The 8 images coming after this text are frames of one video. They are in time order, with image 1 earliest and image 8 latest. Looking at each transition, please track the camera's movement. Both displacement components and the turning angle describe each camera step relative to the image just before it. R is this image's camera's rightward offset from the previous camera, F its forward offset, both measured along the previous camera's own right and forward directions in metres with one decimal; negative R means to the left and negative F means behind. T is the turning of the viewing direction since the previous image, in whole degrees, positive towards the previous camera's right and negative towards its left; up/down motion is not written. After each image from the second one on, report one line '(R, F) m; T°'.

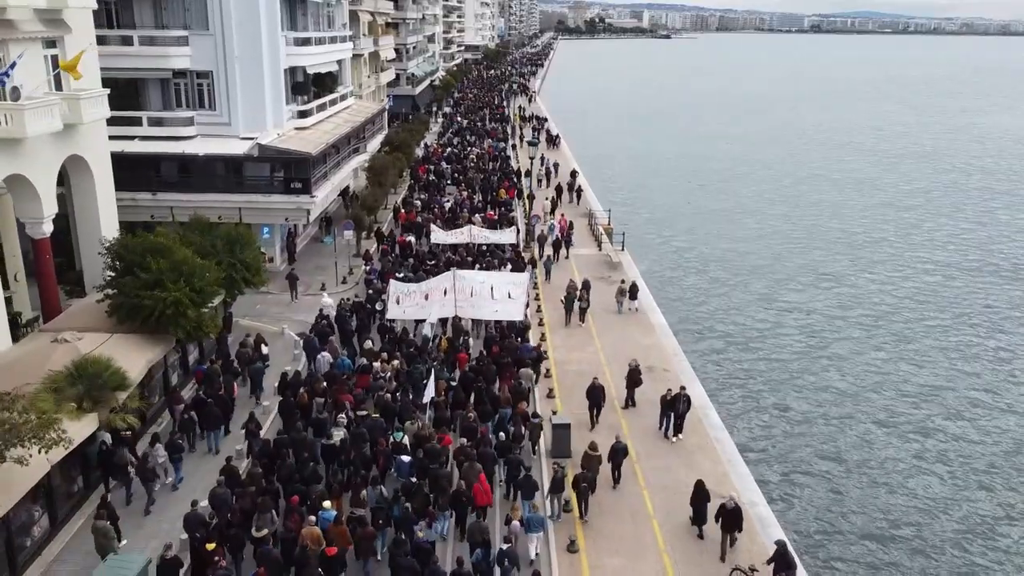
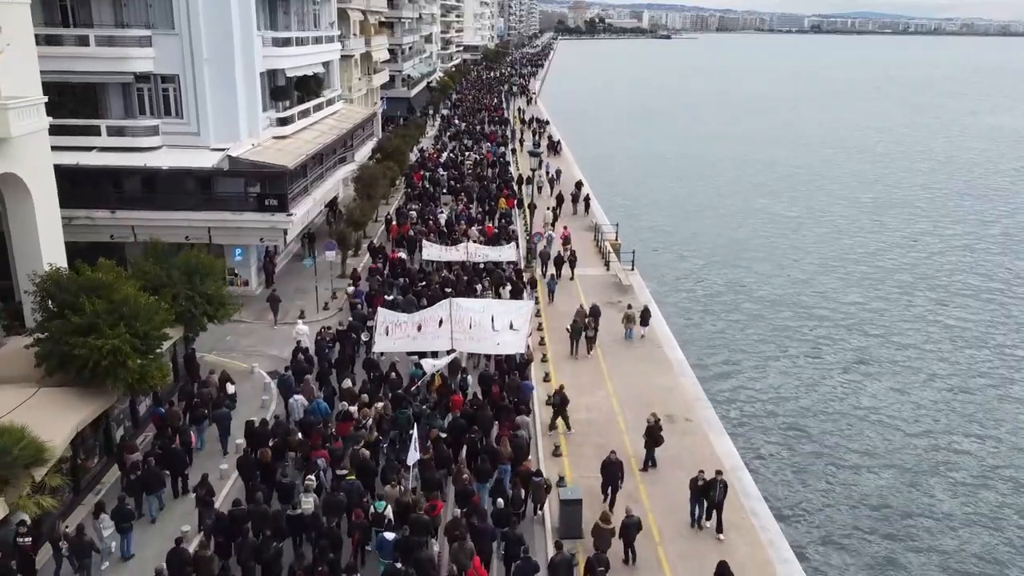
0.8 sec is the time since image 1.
(0.0, +2.9) m; 0°
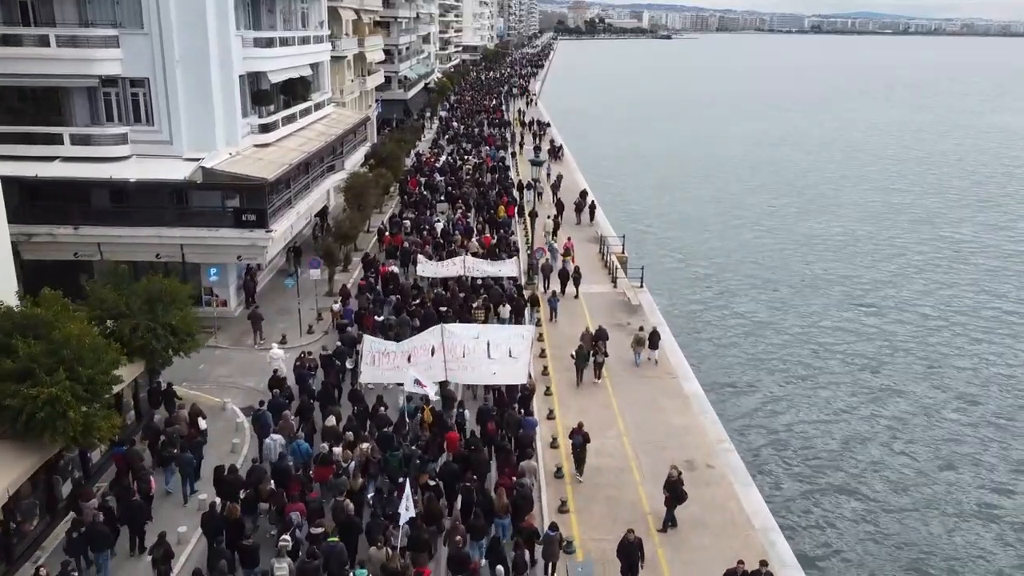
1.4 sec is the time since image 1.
(0.0, +2.1) m; 0°
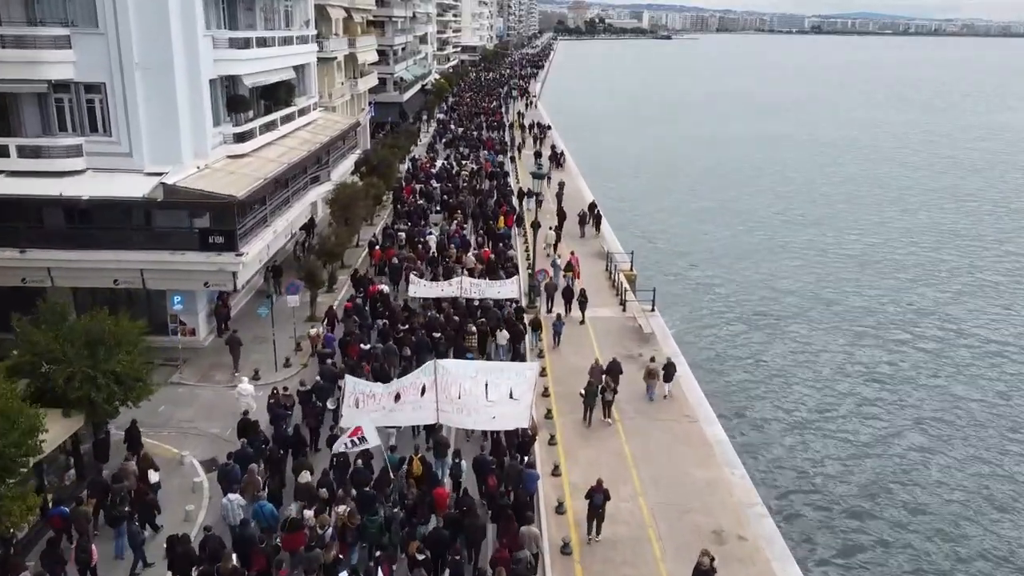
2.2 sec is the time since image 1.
(0.0, +2.5) m; 0°
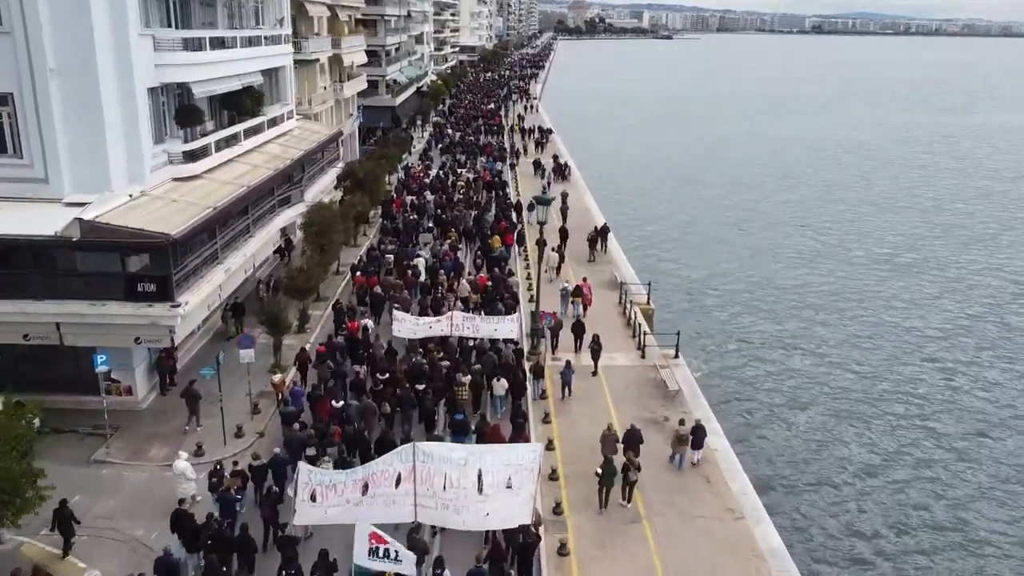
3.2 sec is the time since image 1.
(0.0, +3.9) m; 0°
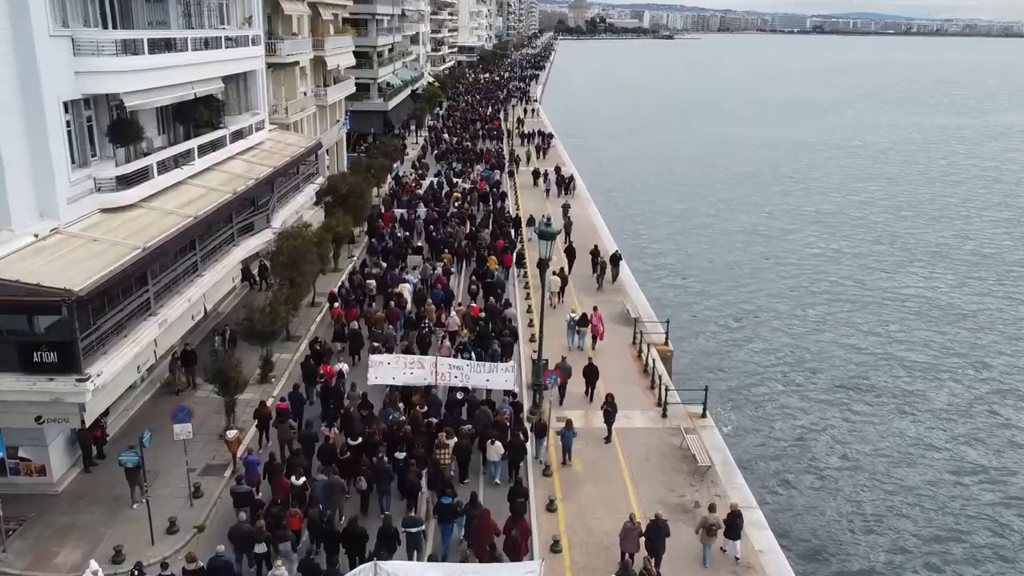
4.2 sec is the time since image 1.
(+0.1, +3.5) m; 0°
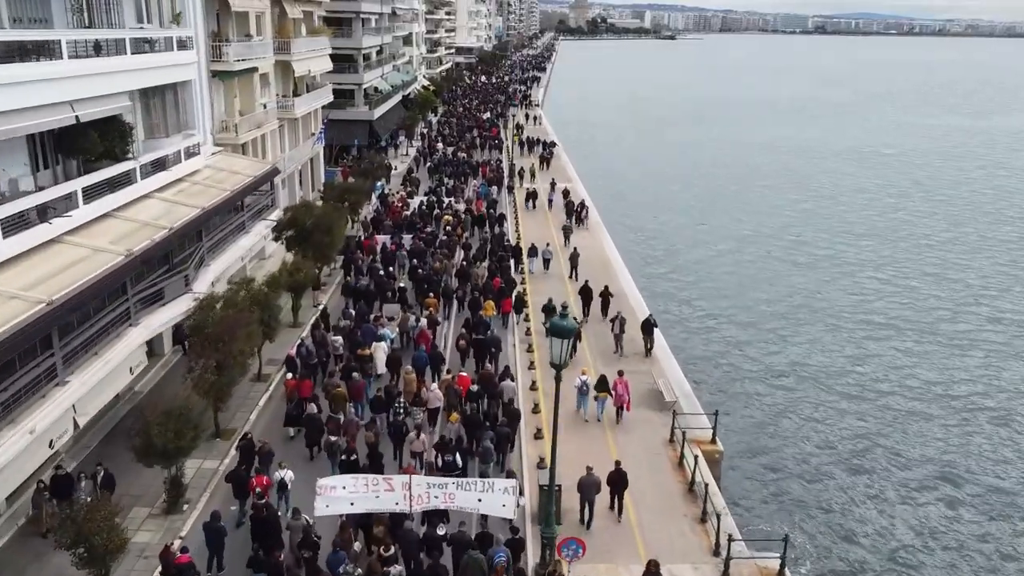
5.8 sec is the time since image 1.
(0.0, +5.8) m; 0°
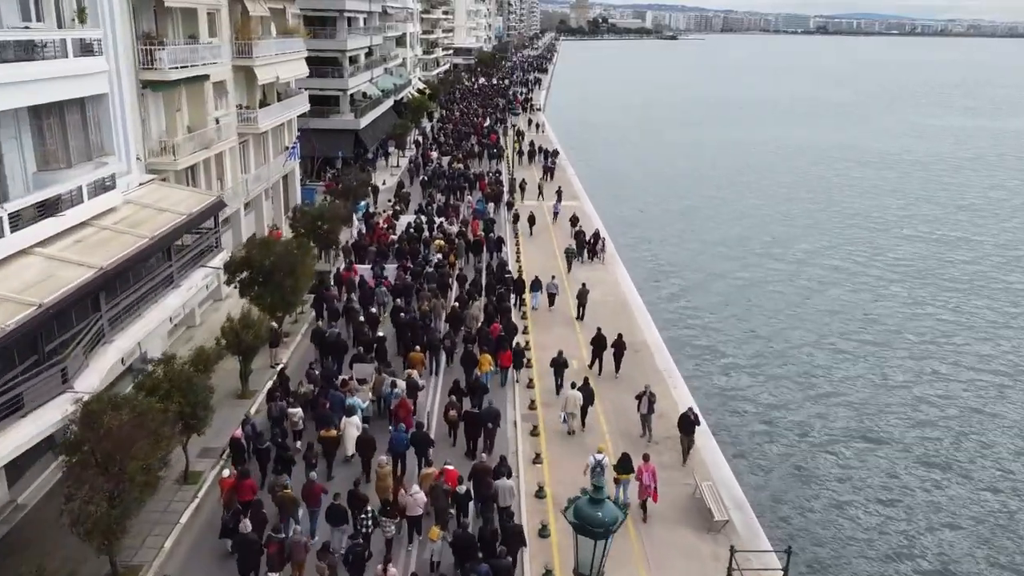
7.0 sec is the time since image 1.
(0.0, +4.8) m; 0°
